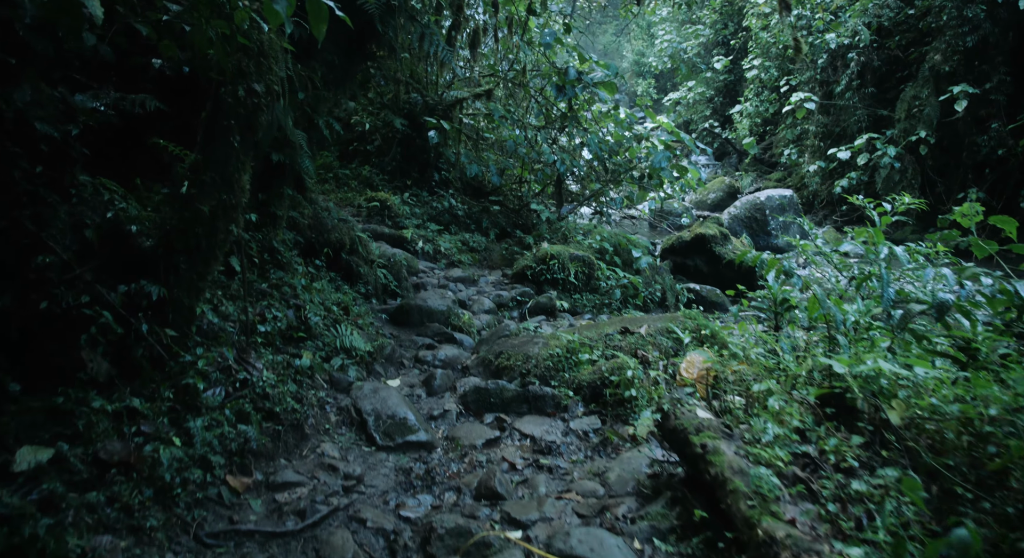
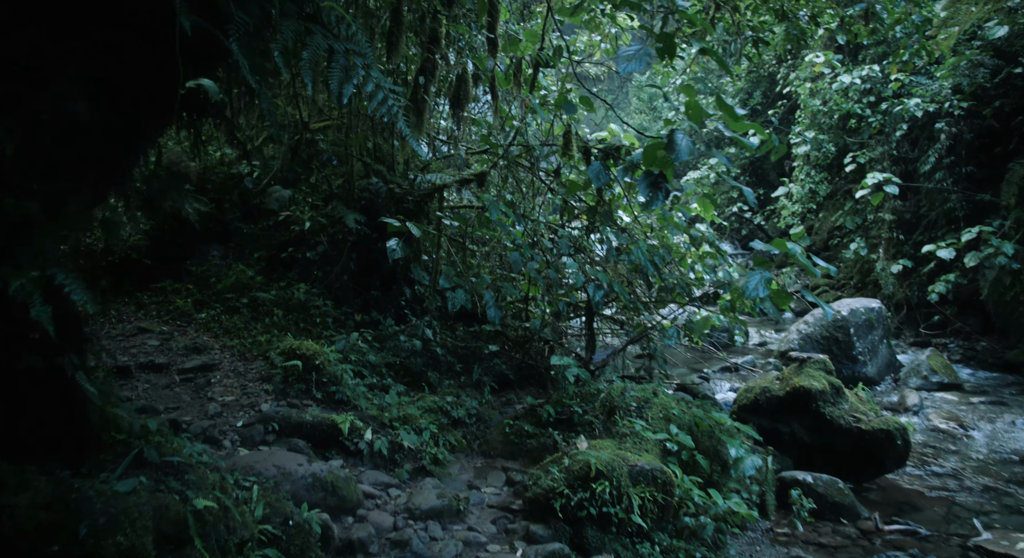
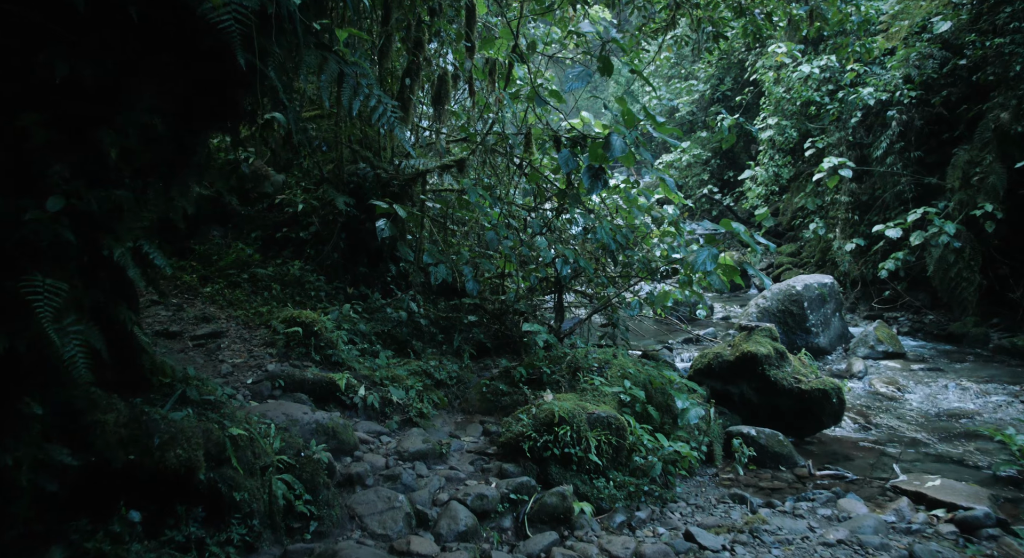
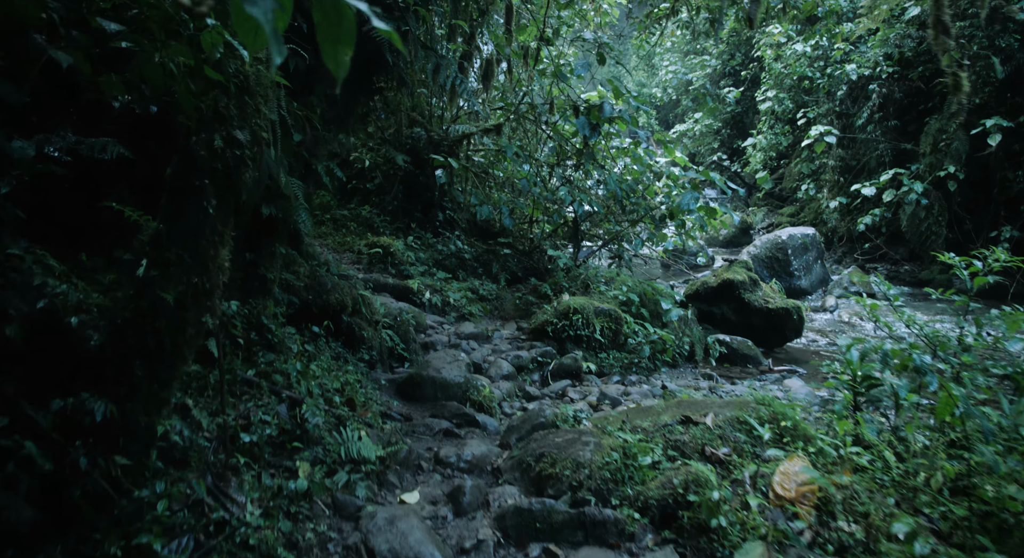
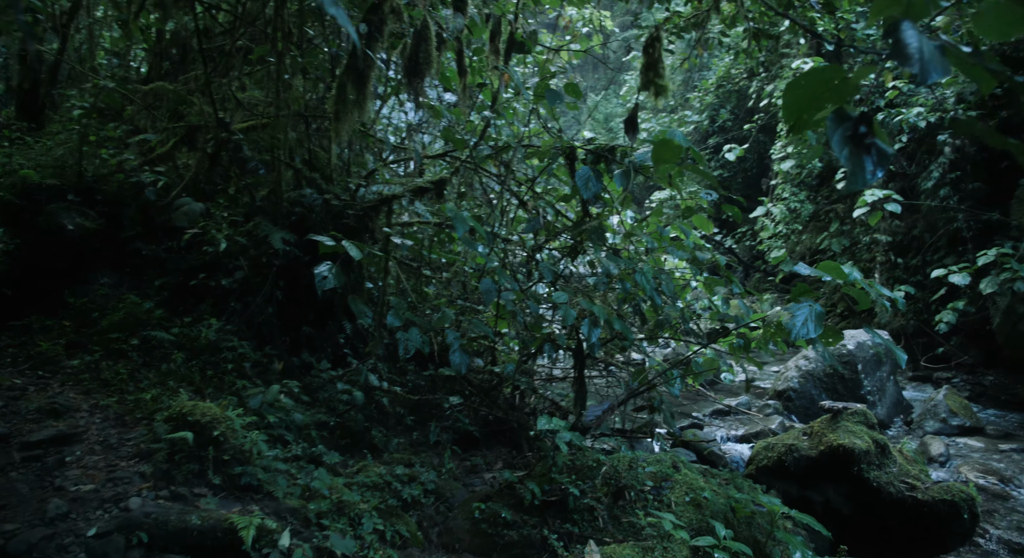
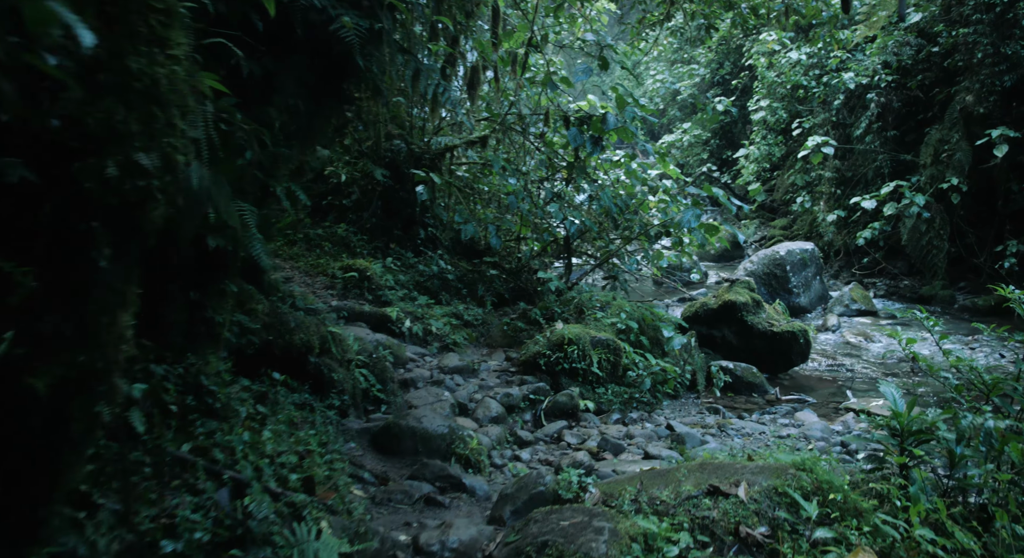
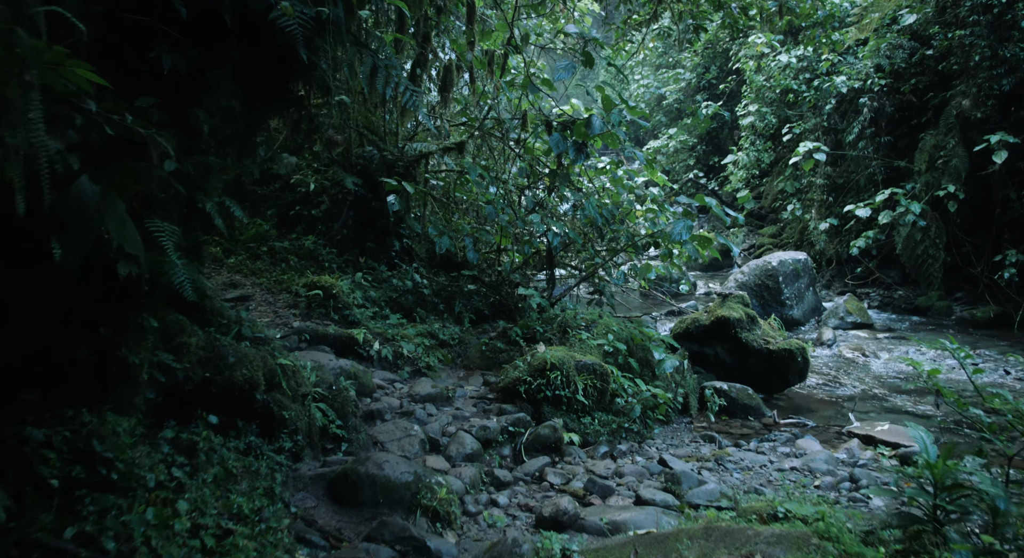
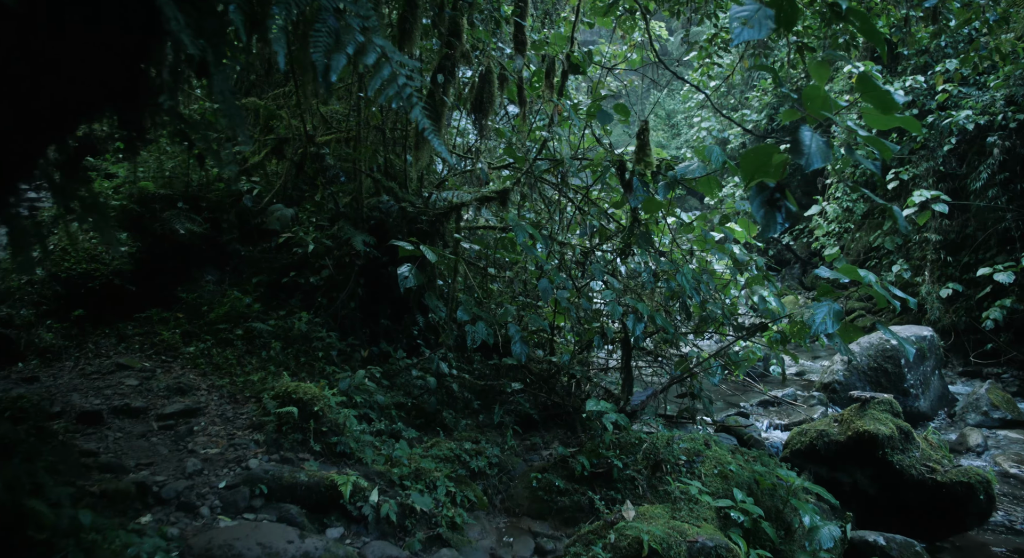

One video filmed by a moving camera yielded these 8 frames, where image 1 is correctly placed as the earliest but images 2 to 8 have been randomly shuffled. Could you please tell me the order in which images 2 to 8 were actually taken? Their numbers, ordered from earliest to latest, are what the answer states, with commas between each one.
4, 6, 7, 3, 2, 8, 5
